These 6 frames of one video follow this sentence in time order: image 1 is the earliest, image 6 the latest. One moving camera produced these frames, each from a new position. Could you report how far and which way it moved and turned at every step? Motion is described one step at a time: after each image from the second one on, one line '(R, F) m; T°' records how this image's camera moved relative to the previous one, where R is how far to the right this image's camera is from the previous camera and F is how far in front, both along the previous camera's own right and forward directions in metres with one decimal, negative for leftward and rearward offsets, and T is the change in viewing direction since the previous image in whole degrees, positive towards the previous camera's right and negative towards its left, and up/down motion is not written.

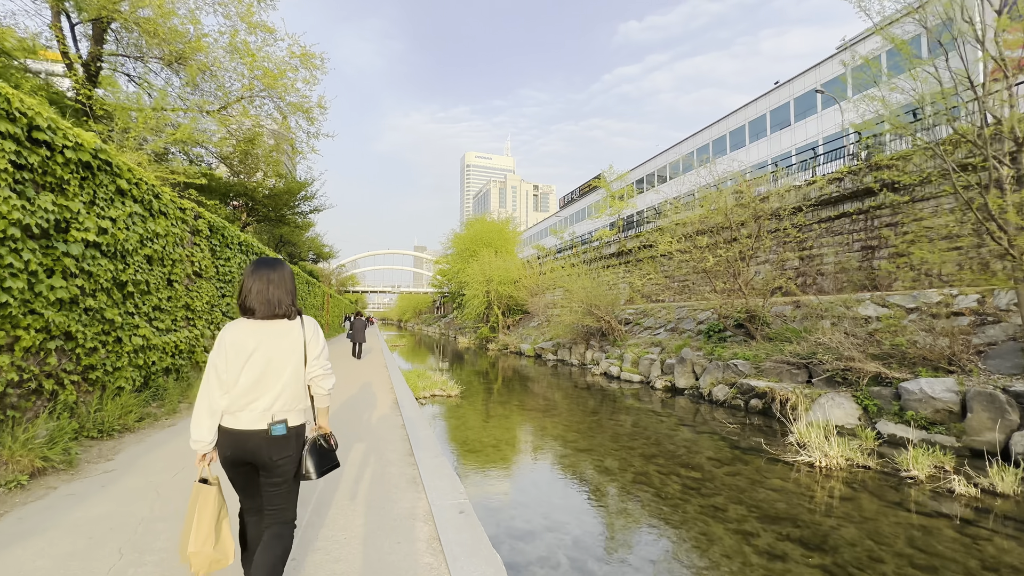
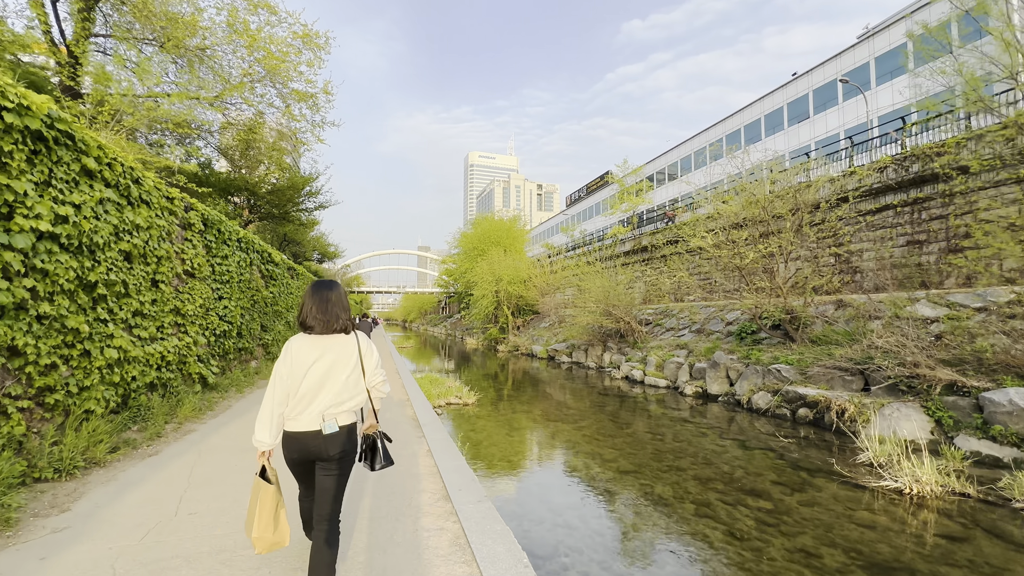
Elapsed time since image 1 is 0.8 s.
(-0.4, +0.9) m; 0°
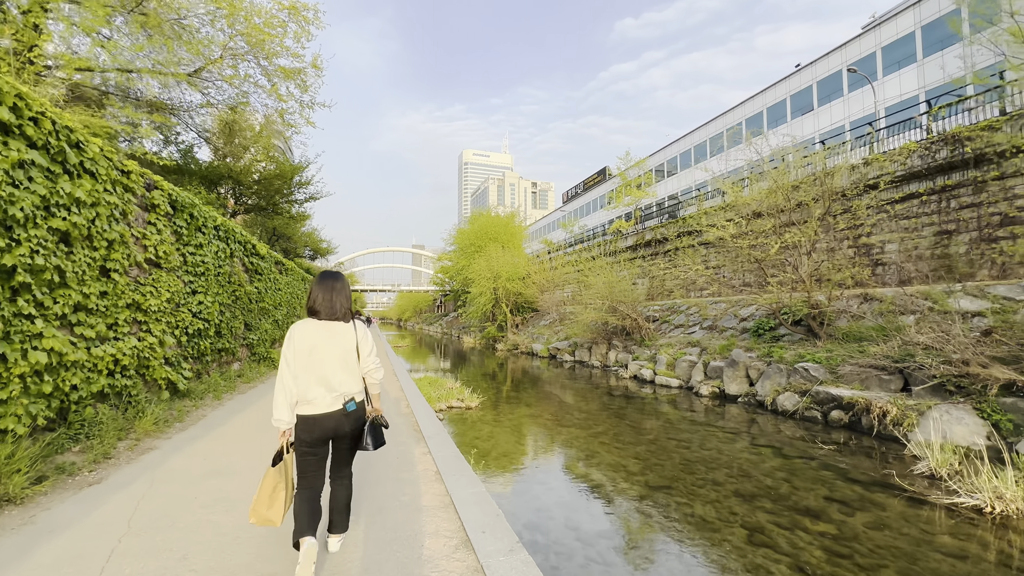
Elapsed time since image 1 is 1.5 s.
(-0.3, +0.8) m; +1°
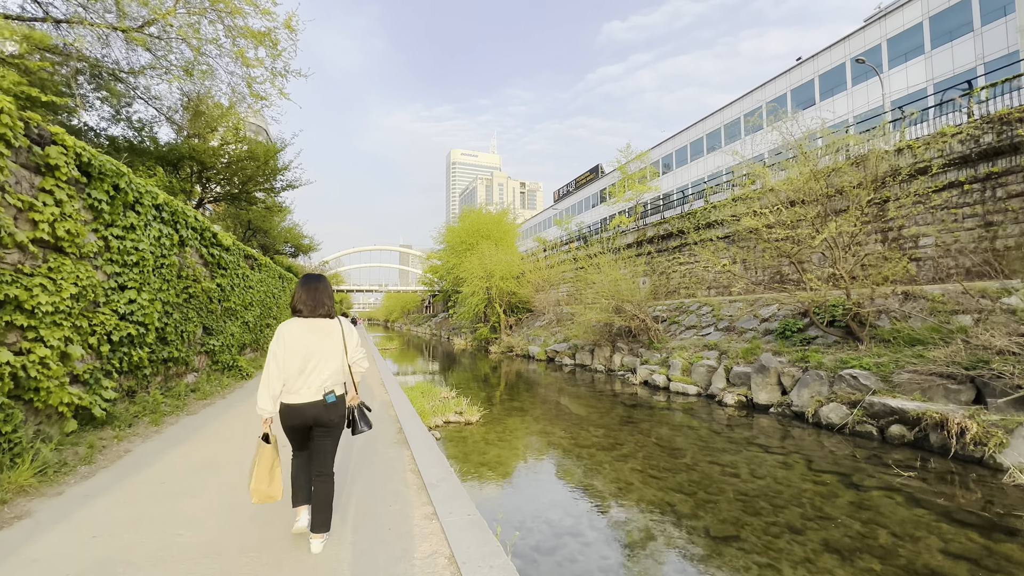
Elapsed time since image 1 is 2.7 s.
(-0.4, +1.3) m; +2°
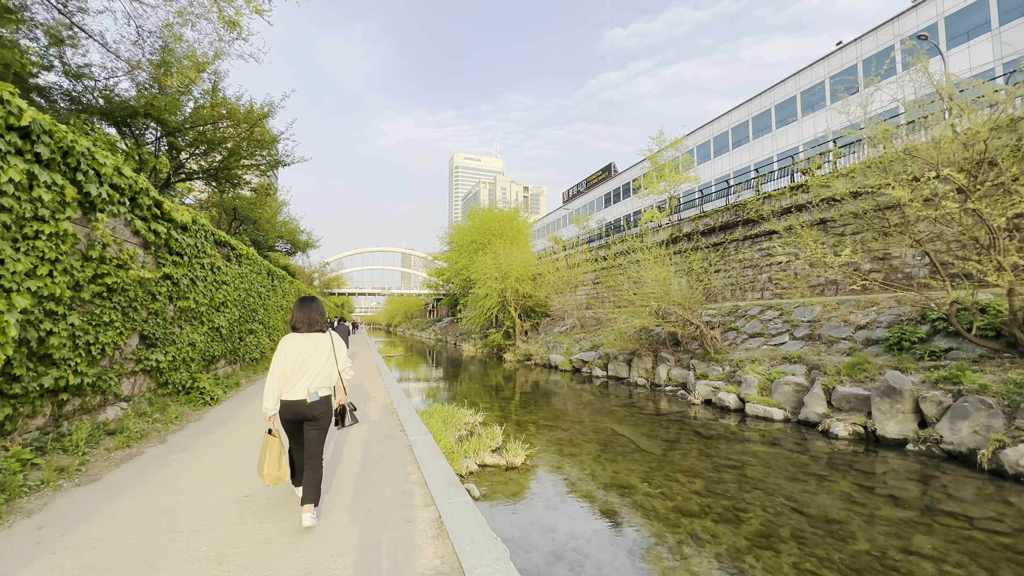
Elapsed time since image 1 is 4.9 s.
(-0.9, +2.4) m; 0°
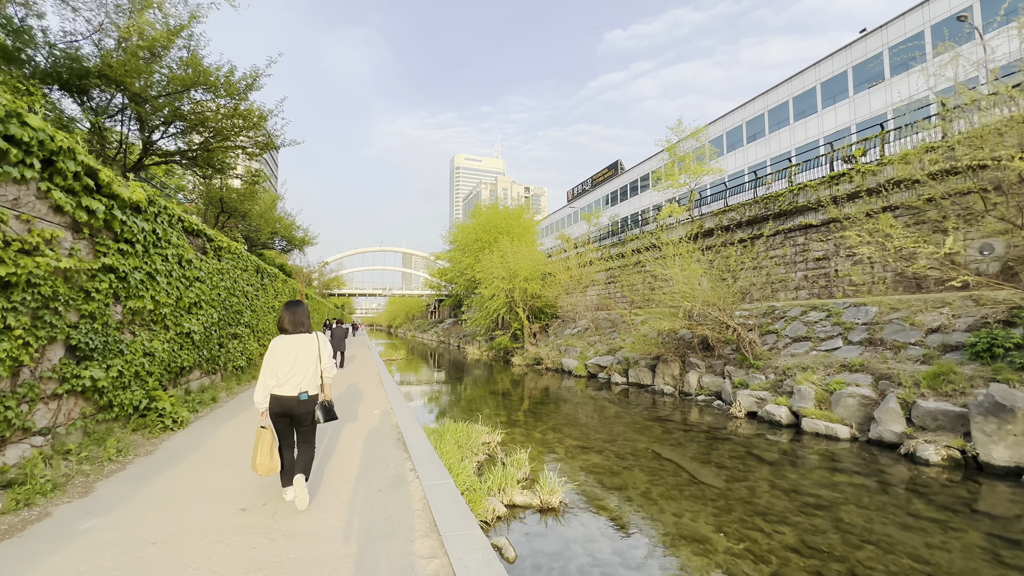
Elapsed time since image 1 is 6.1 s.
(-0.4, +1.3) m; 0°
